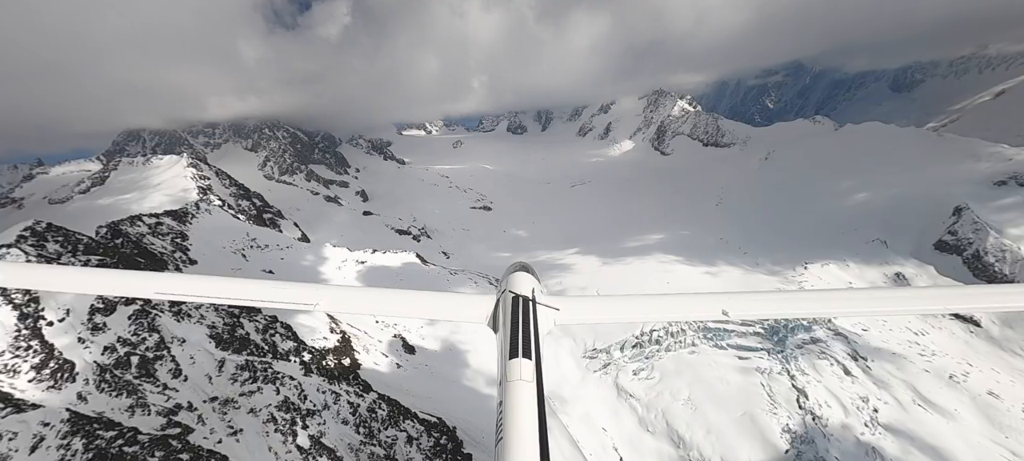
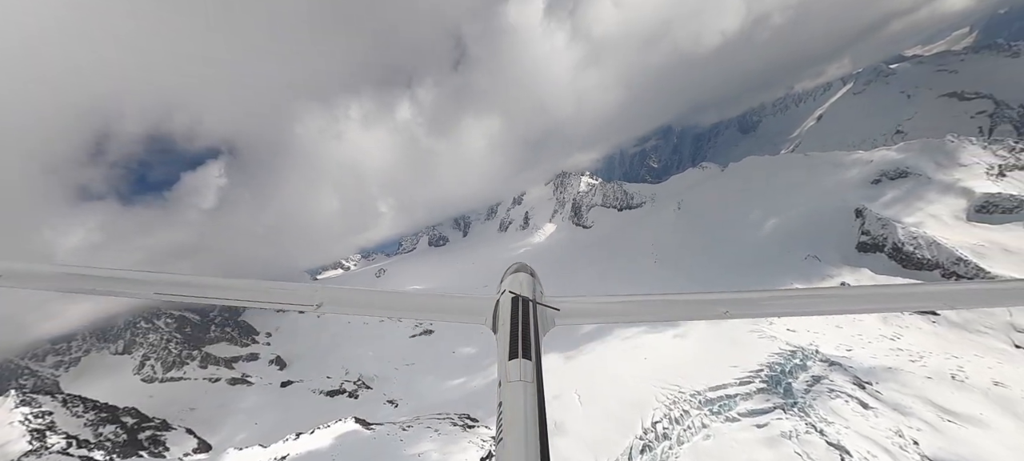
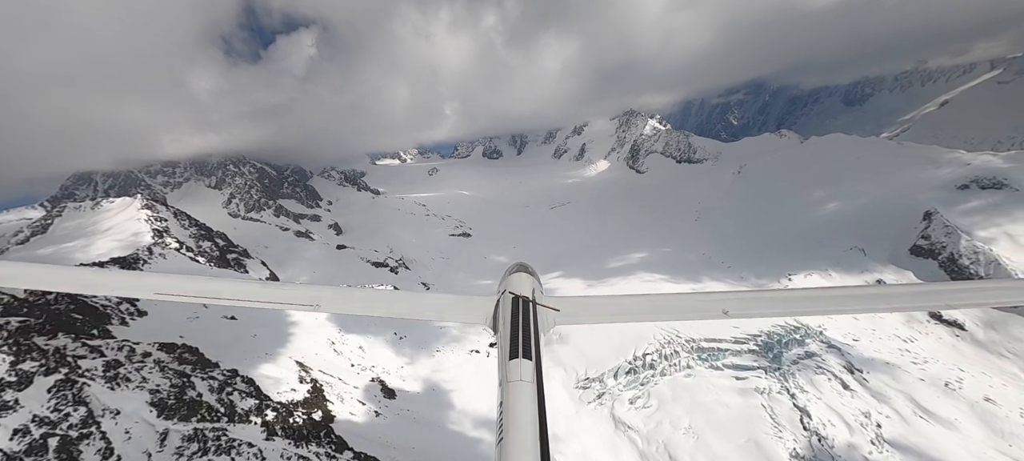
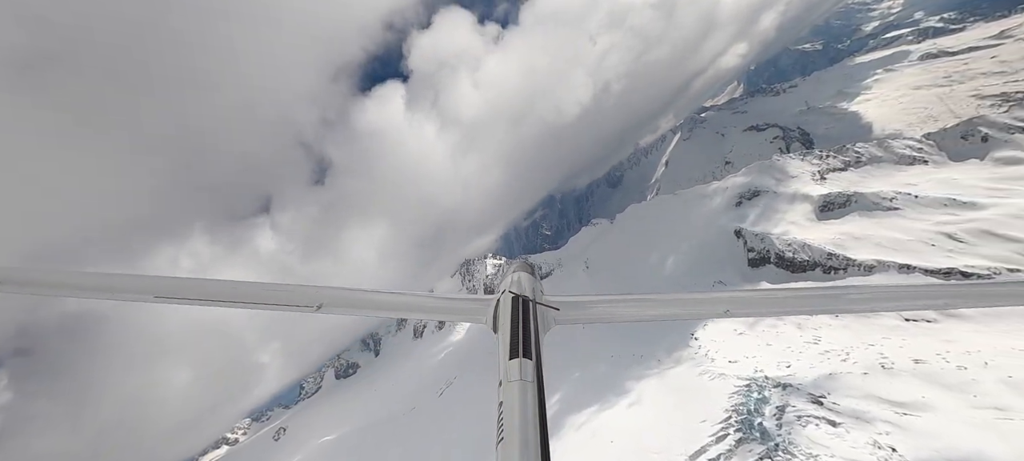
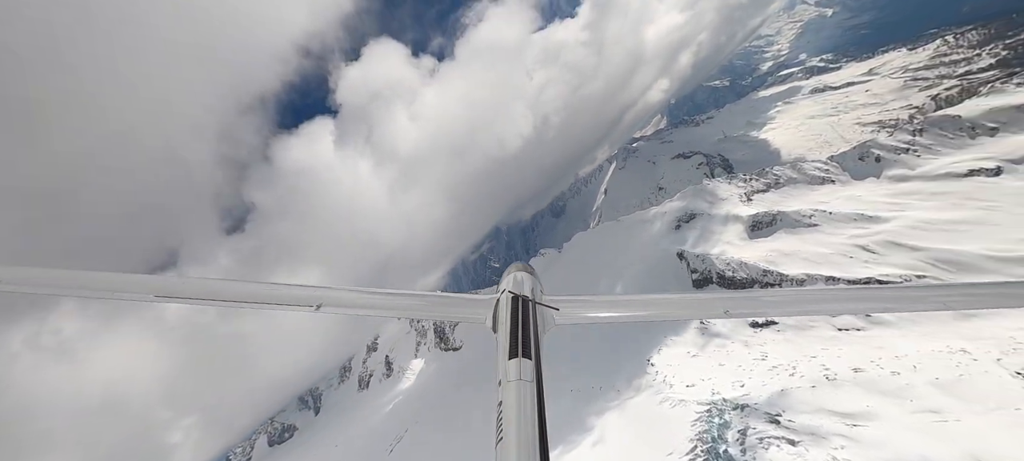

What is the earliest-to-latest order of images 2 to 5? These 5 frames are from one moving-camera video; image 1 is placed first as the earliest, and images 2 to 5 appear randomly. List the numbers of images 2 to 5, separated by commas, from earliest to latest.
3, 2, 4, 5
